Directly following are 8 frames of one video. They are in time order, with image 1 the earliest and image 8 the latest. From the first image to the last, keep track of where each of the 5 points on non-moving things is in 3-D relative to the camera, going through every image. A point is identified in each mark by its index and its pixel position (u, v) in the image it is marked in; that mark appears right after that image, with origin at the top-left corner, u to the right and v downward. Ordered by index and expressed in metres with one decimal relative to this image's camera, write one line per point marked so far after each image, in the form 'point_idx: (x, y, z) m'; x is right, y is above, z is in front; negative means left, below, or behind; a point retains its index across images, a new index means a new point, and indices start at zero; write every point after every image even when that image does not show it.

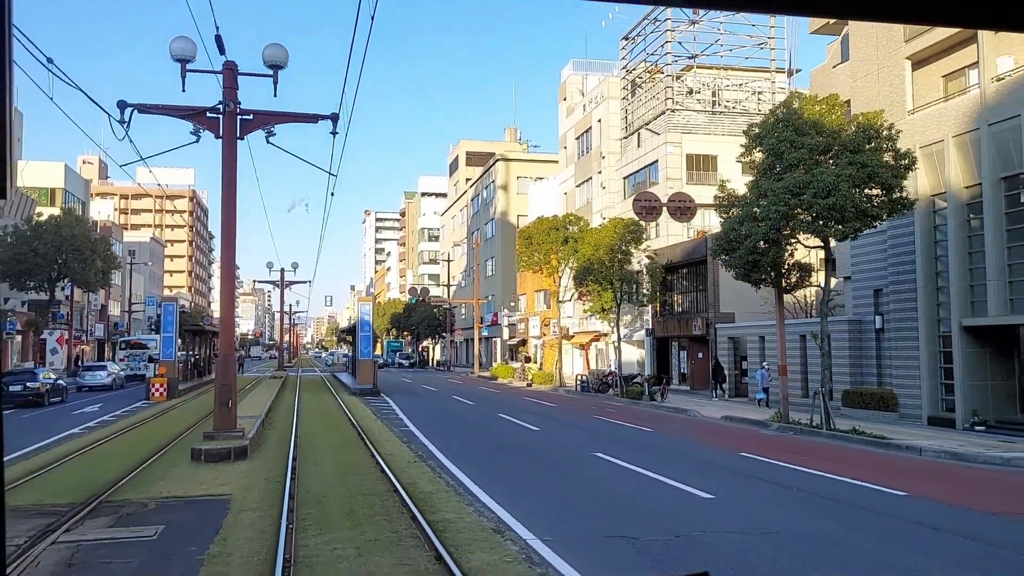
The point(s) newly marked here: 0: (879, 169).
0: (+8.3, +2.6, +18.9) m
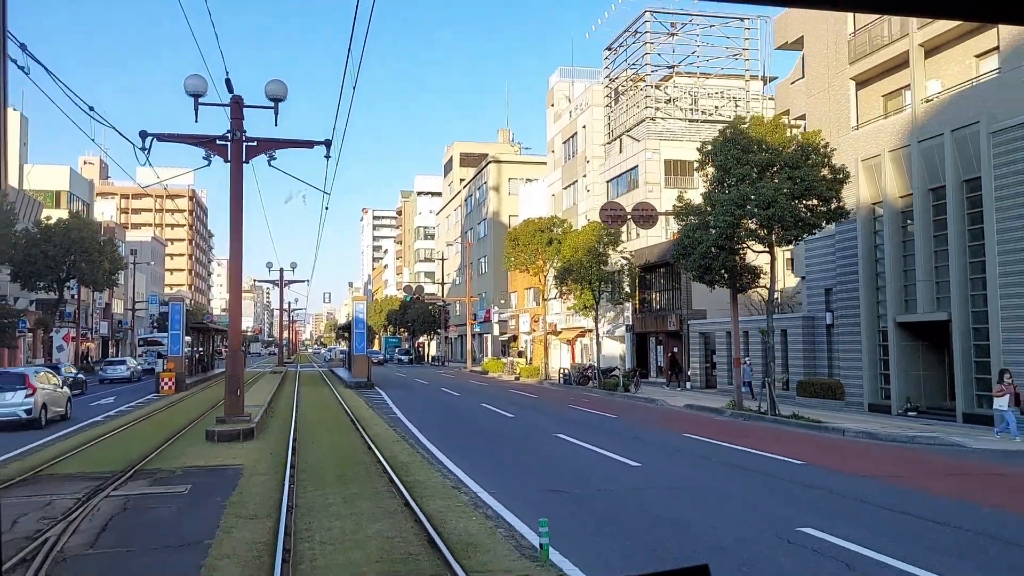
0: (+7.6, +2.6, +21.1) m
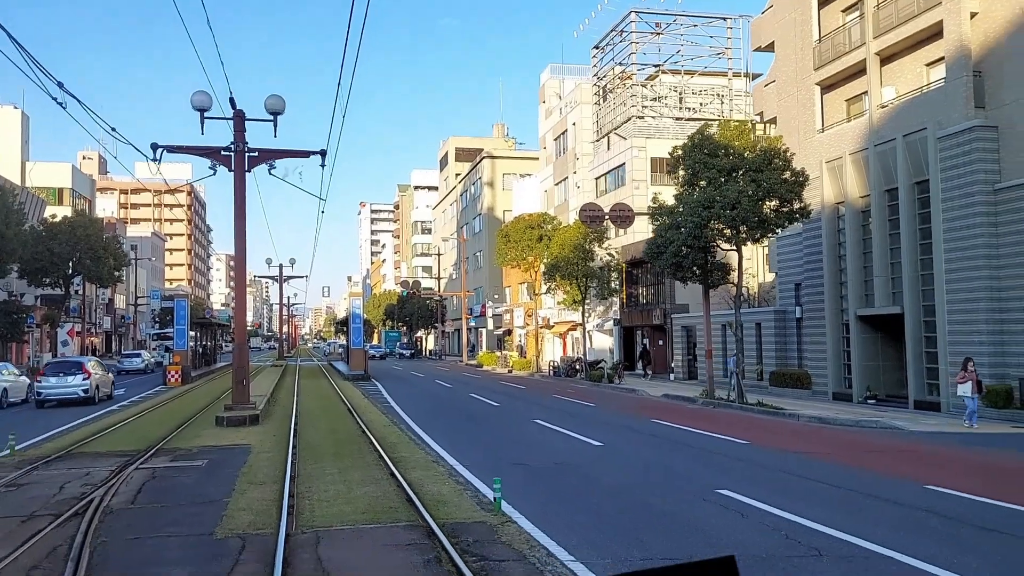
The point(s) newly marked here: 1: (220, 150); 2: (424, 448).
0: (+7.2, +2.7, +22.7) m
1: (-6.2, +2.9, +17.8) m
2: (-1.5, -2.6, +13.8) m
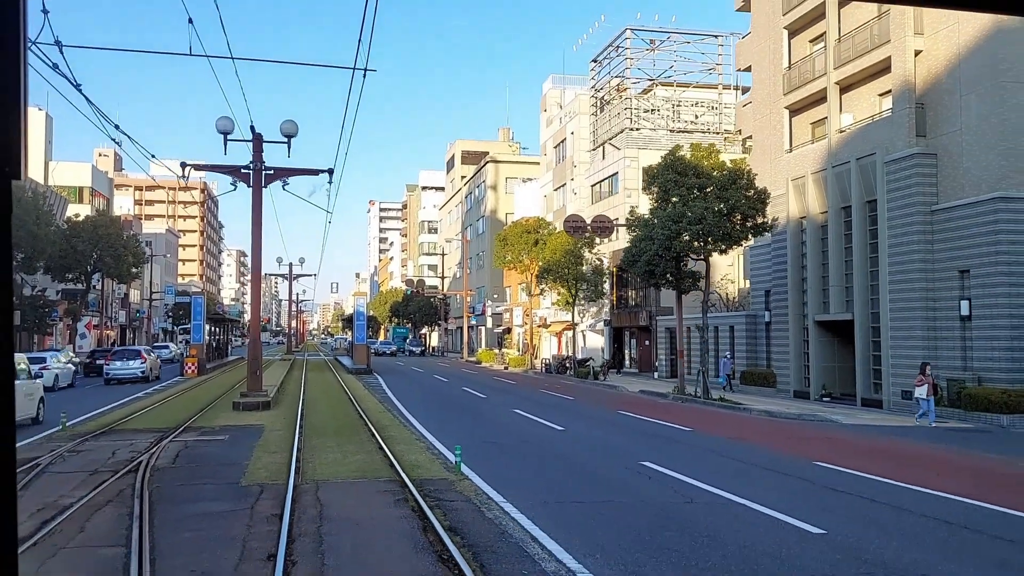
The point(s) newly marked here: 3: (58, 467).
0: (+6.9, +2.5, +25.1) m
1: (-6.6, +2.9, +20.4) m
2: (-2.0, -2.8, +16.3) m
3: (-6.4, -2.5, +11.7) m
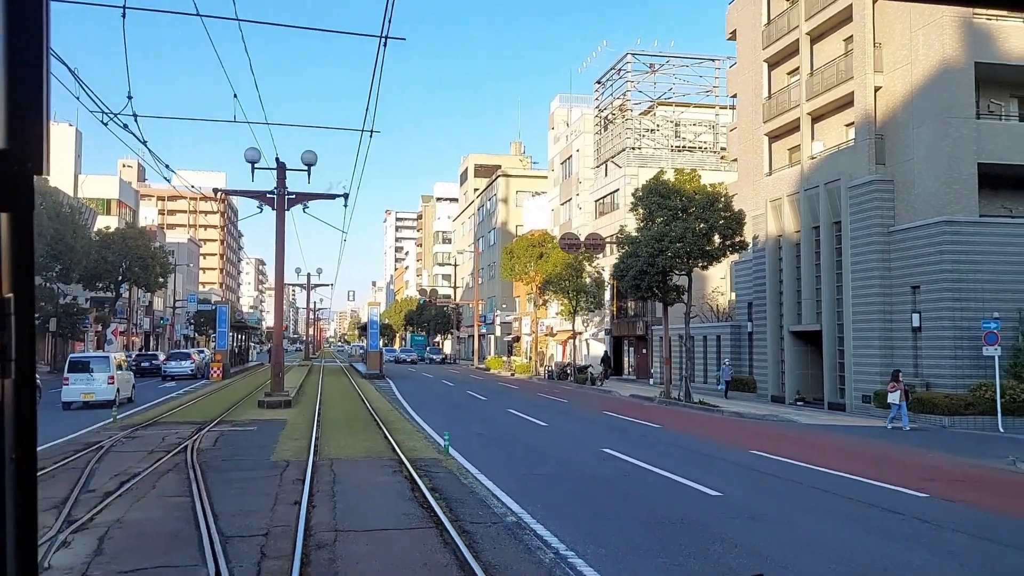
0: (+6.8, +2.1, +27.5) m
1: (-6.8, +2.6, +23.0) m
2: (-2.2, -3.1, +18.8) m
3: (-6.8, -2.7, +14.4) m
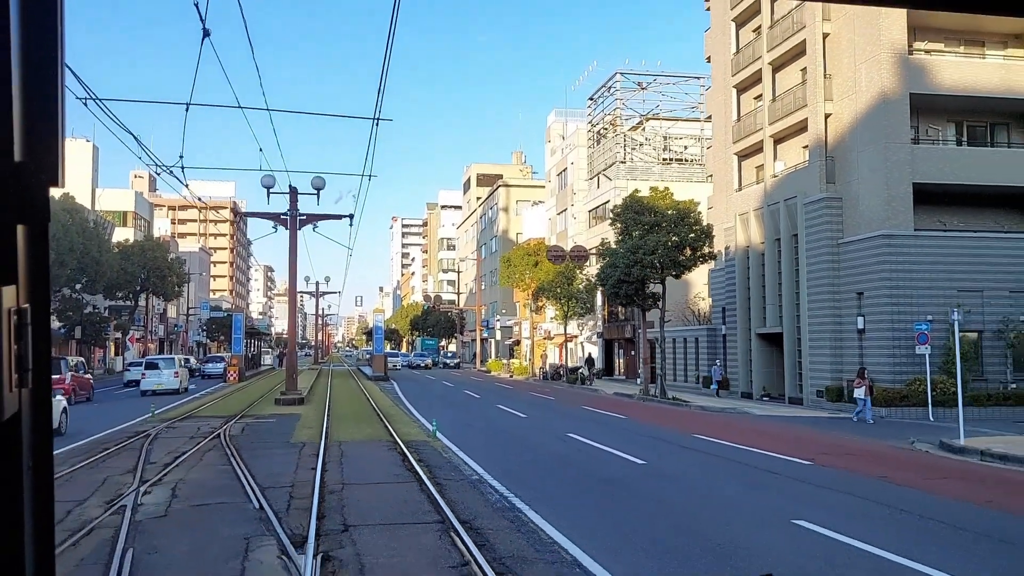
0: (+6.4, +1.8, +30.4) m
1: (-7.2, +2.2, +26.0) m
2: (-2.7, -3.3, +21.7) m
3: (-7.2, -3.0, +17.3) m
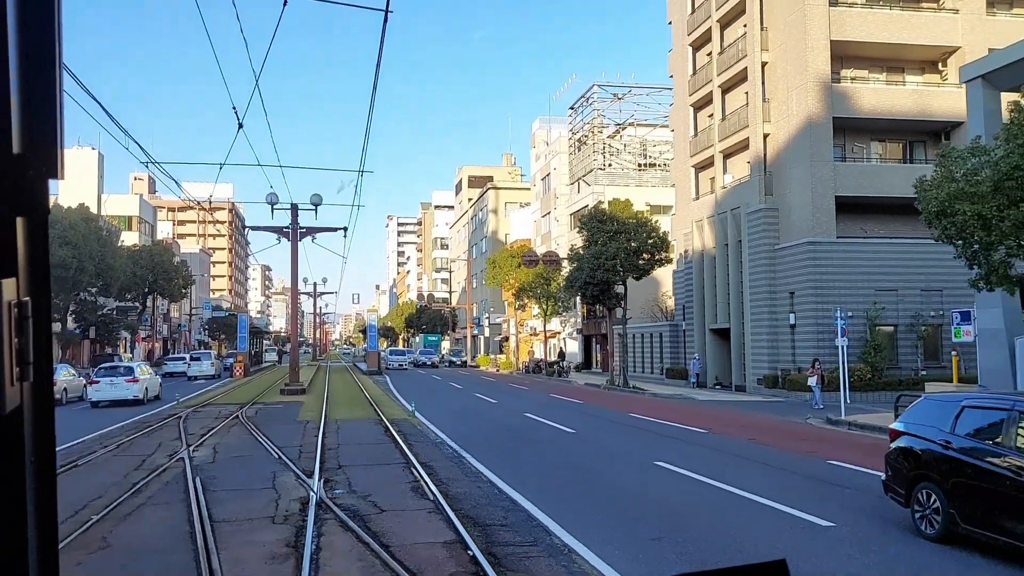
0: (+5.5, +1.8, +34.1) m
1: (-8.2, +2.1, +29.7) m
2: (-3.5, -3.5, +25.5) m
3: (-8.1, -3.2, +21.1) m
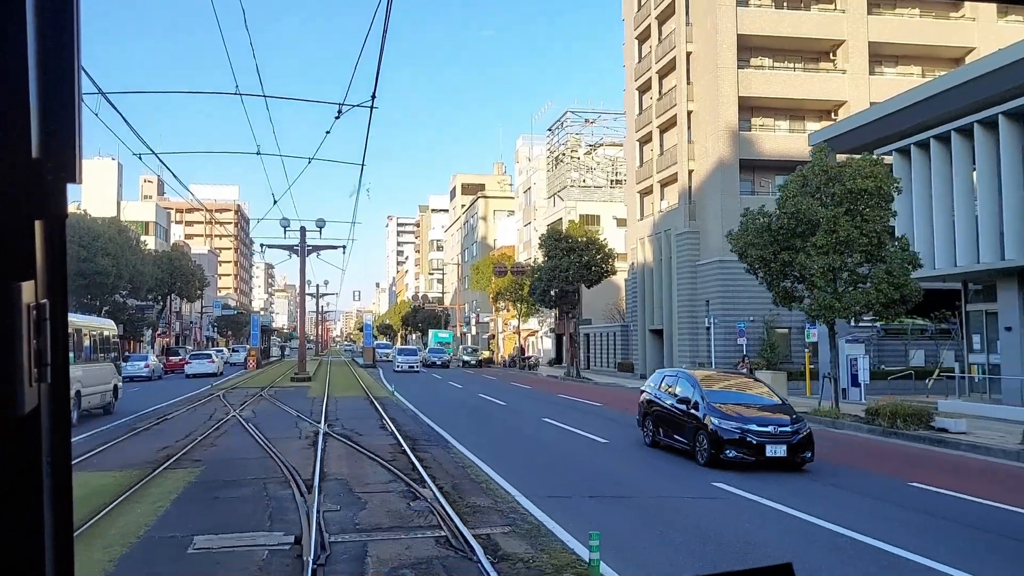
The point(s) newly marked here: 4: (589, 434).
0: (+4.0, +1.4, +41.1) m
1: (-9.6, +1.7, +36.7) m
2: (-5.0, -3.8, +32.4) m
3: (-9.6, -3.6, +28.0) m
4: (+1.6, -3.1, +17.4) m
